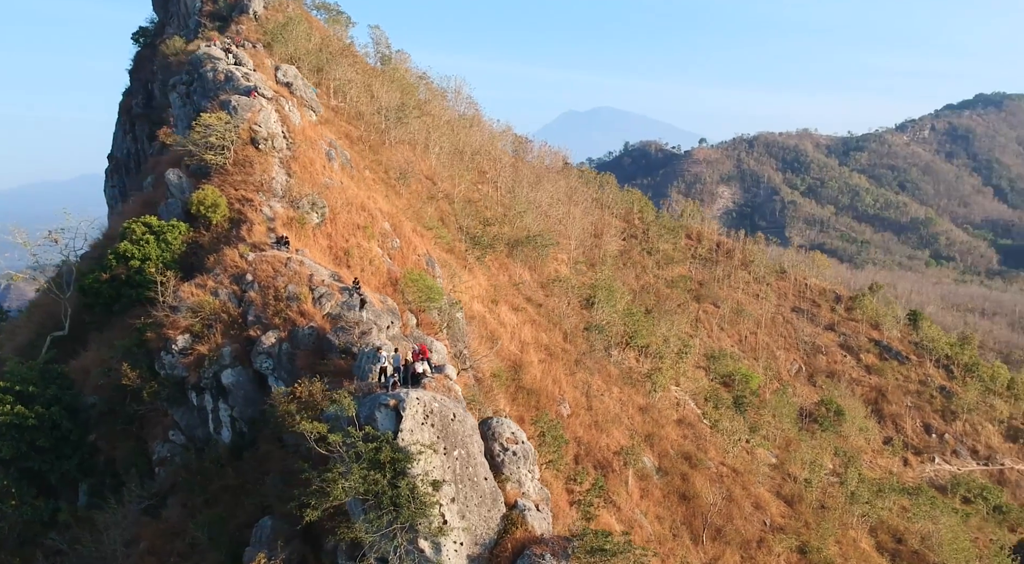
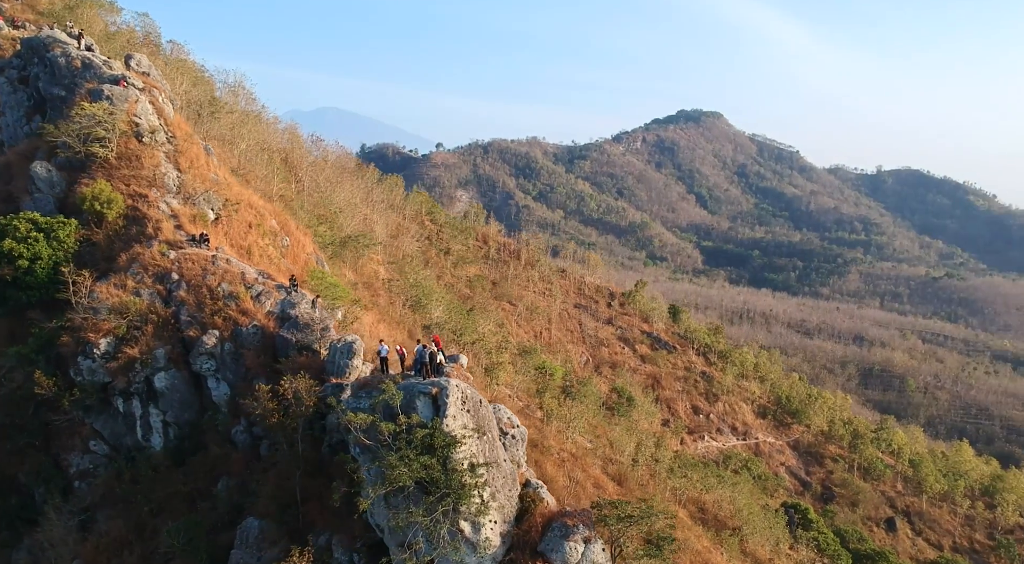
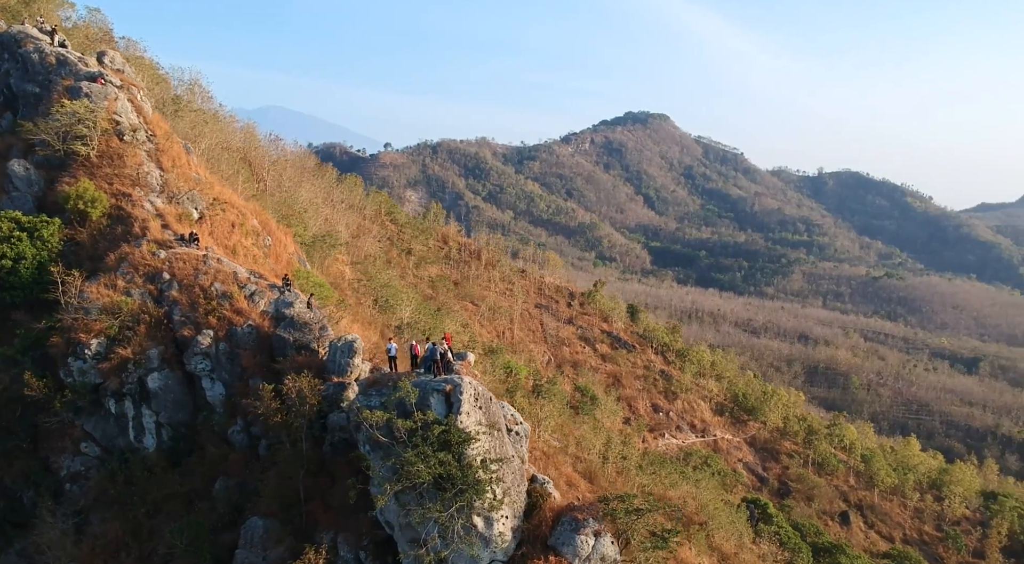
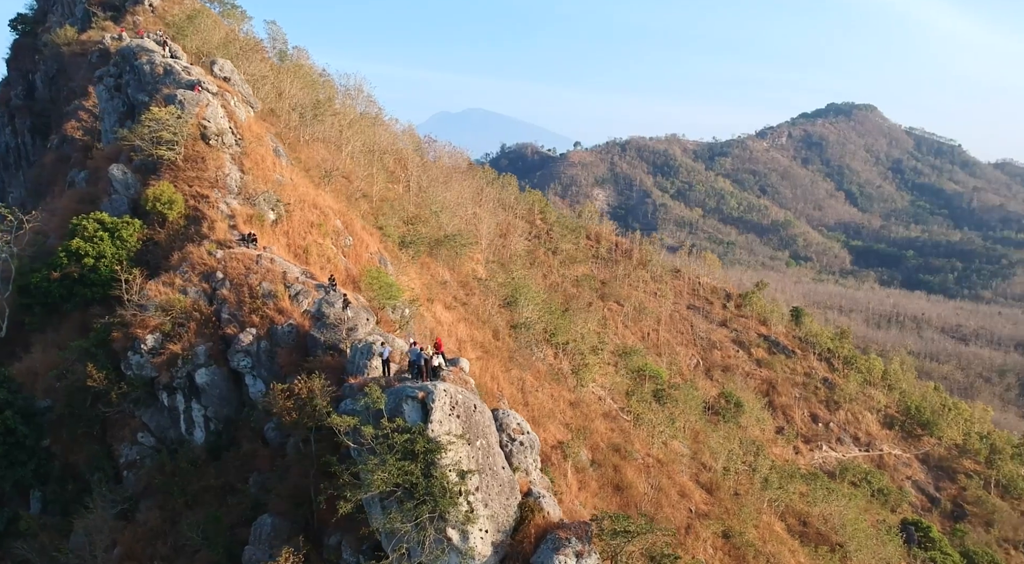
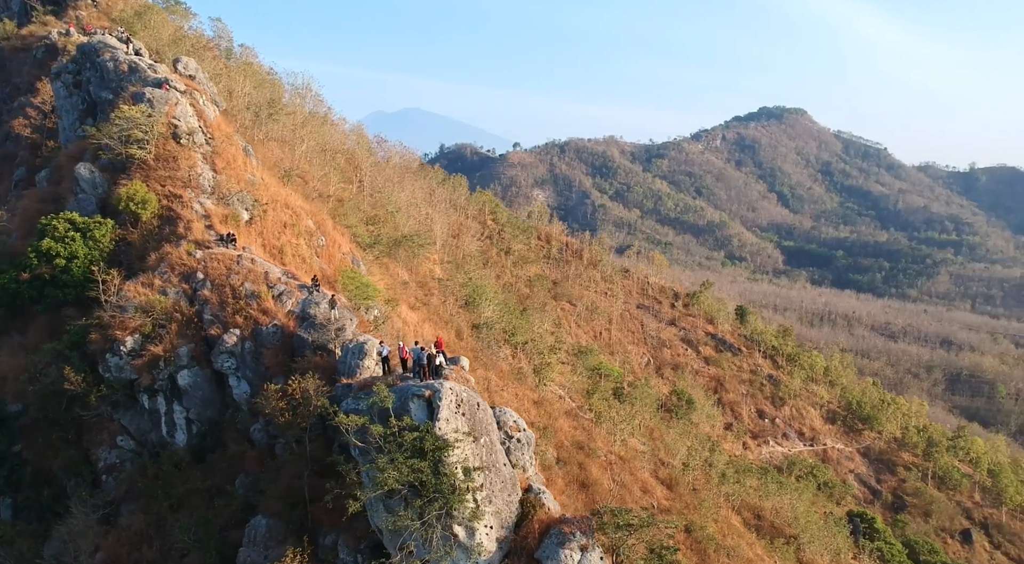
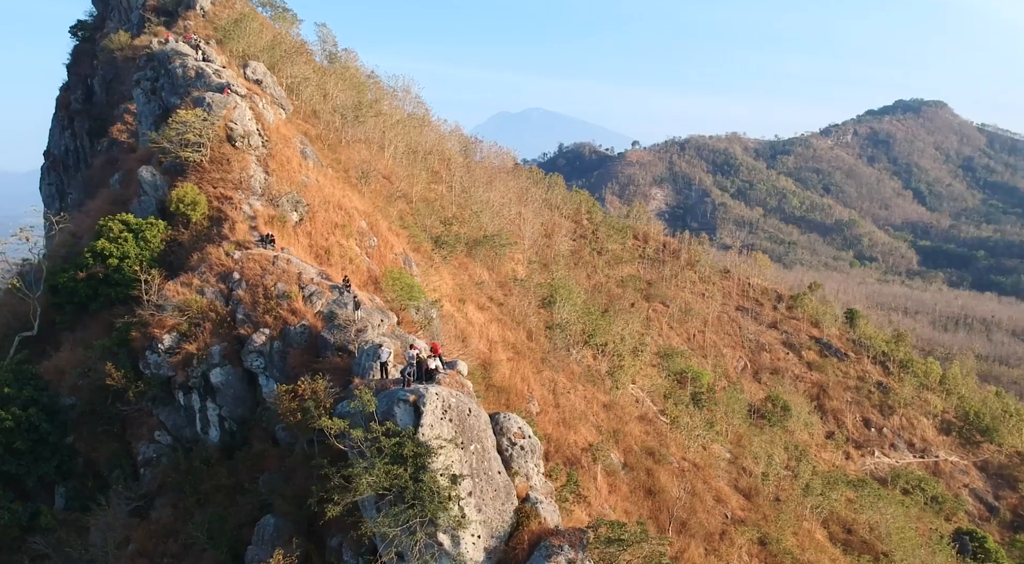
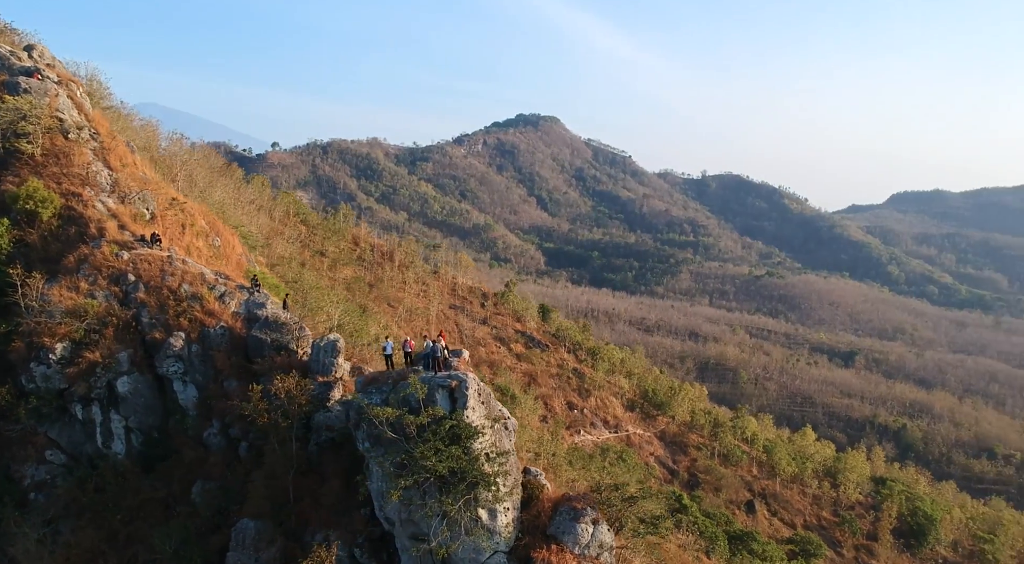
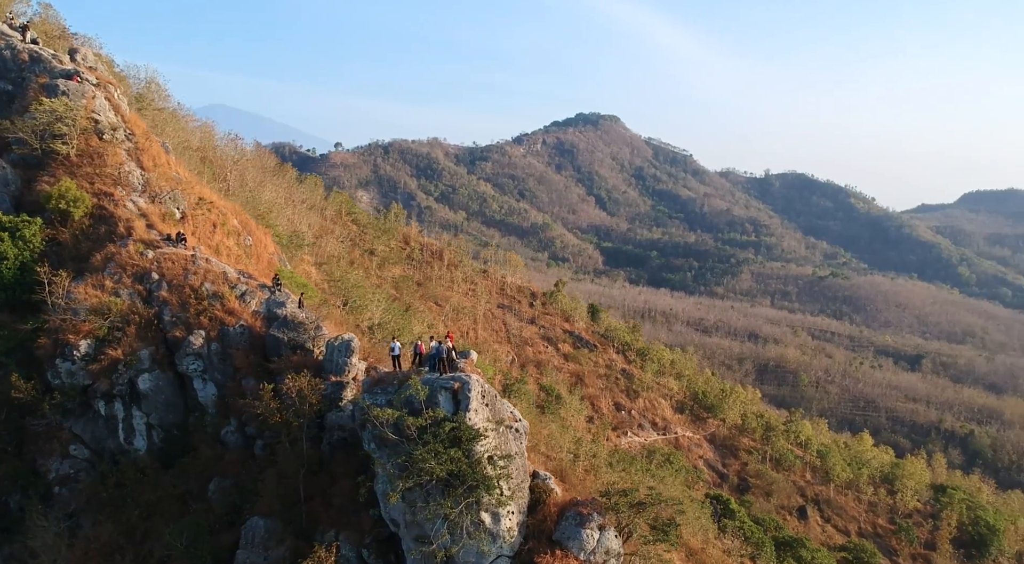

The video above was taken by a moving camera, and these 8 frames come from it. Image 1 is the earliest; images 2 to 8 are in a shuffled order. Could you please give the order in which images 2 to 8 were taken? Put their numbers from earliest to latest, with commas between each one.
6, 4, 5, 2, 3, 8, 7
